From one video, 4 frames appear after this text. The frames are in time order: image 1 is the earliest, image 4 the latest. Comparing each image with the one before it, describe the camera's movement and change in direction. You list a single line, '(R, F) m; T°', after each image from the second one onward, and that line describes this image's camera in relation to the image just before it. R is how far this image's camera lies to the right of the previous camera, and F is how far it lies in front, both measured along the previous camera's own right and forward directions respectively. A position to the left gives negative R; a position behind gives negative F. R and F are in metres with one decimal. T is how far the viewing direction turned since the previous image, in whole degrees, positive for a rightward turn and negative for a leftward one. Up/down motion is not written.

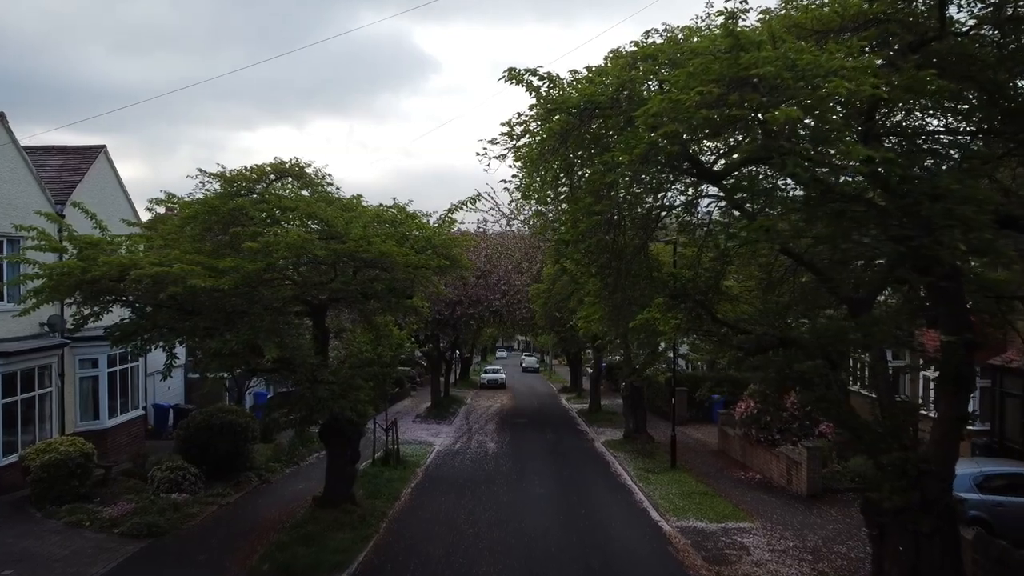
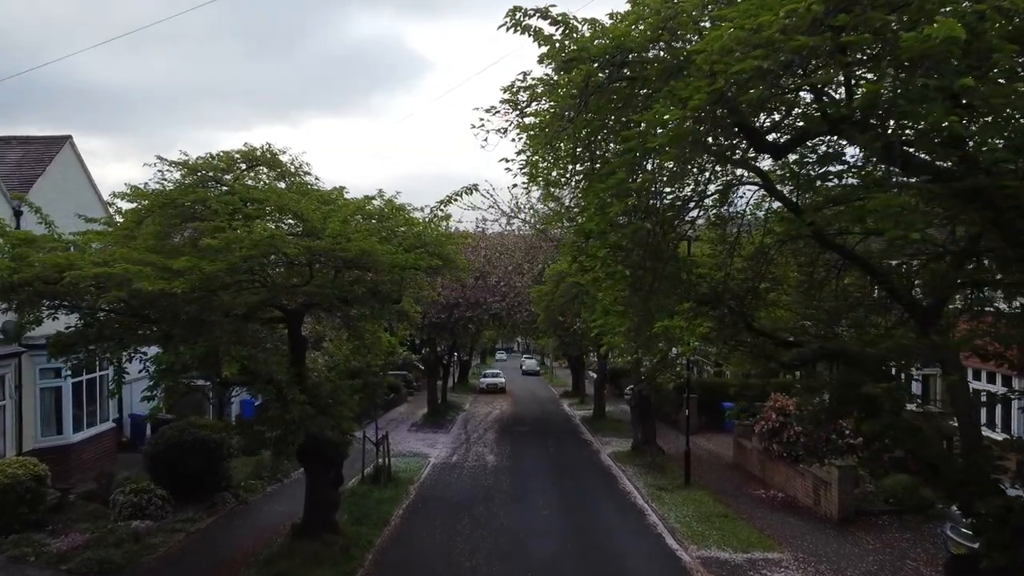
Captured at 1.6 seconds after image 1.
(0.0, +1.4) m; 0°
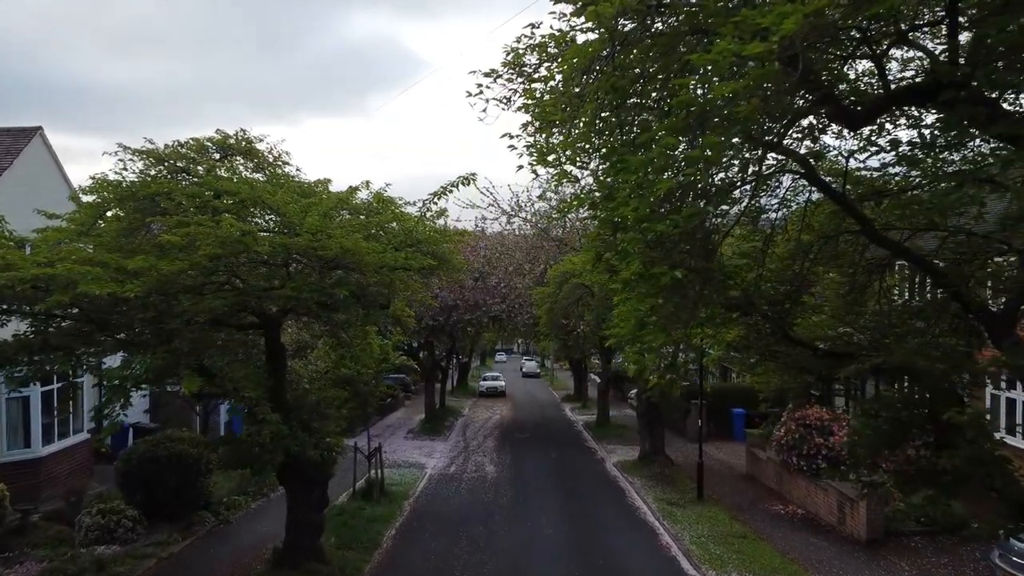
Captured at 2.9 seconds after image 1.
(0.0, +1.1) m; 0°
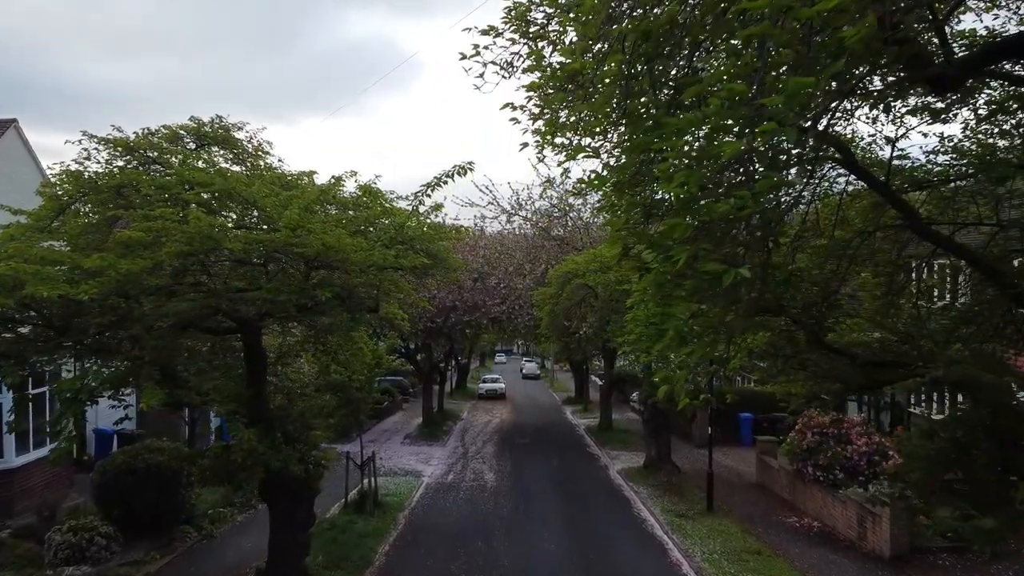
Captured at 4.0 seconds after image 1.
(0.0, +0.8) m; 0°
